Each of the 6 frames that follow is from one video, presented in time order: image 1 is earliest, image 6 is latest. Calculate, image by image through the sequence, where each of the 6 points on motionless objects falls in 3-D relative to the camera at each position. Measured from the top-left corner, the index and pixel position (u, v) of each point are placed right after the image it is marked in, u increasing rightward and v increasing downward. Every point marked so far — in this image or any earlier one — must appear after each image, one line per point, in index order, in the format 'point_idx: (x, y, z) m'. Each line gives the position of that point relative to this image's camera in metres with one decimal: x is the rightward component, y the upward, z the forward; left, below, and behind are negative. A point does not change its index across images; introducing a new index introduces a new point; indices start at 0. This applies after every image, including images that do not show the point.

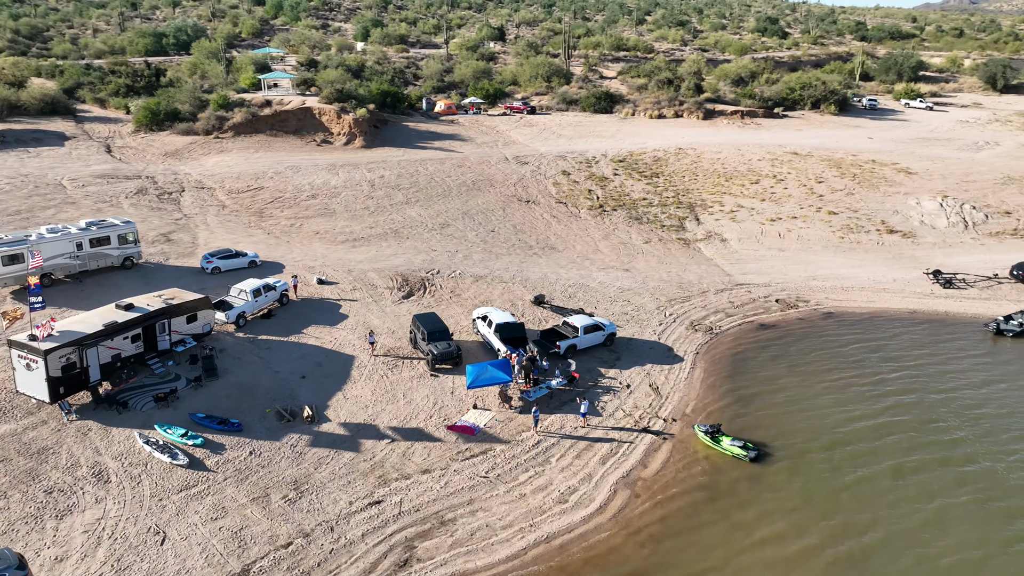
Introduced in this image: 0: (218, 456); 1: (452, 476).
0: (-6.7, -4.0, +16.4) m
1: (-1.2, -4.4, +16.5) m
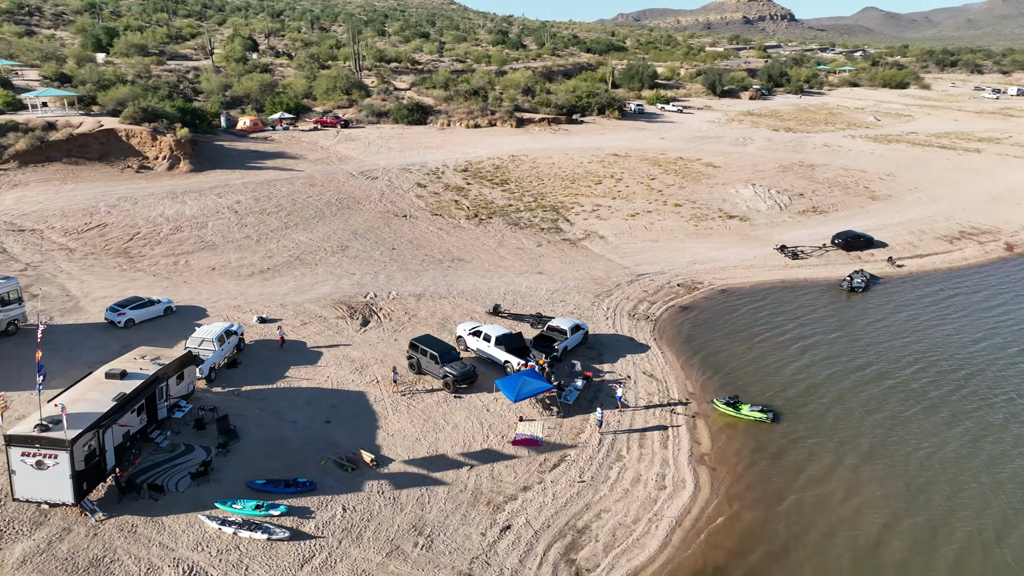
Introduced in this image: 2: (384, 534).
0: (-3.9, -4.9, +14.7) m
1: (+1.1, -4.7, +16.7) m
2: (-2.5, -5.1, +14.6) m
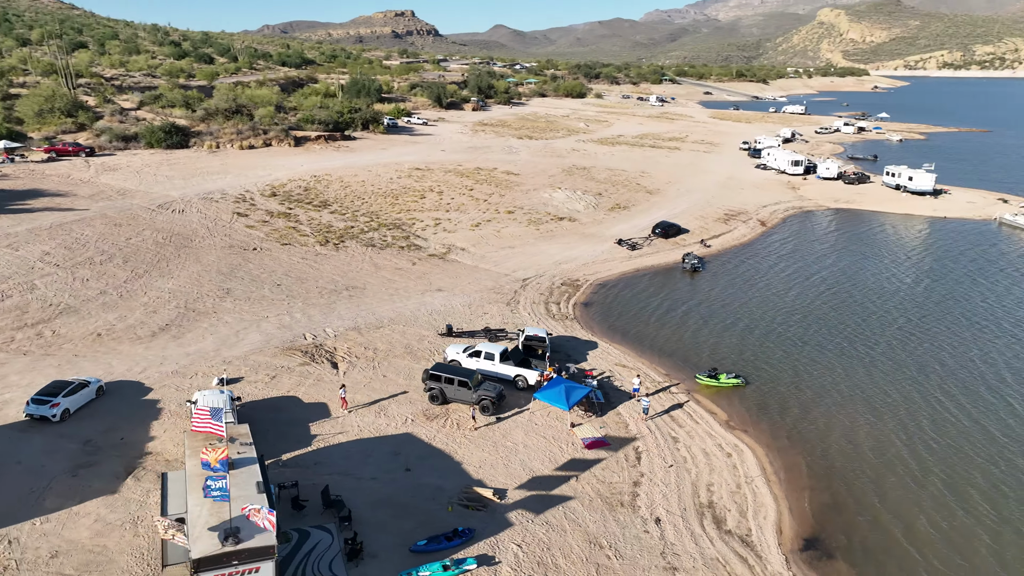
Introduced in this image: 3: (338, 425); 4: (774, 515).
0: (0.0, -5.5, +14.1) m
1: (+3.8, -4.7, +18.0) m
2: (+1.4, -5.5, +14.7) m
3: (-4.6, -3.7, +19.0) m
4: (+6.1, -5.3, +16.7) m
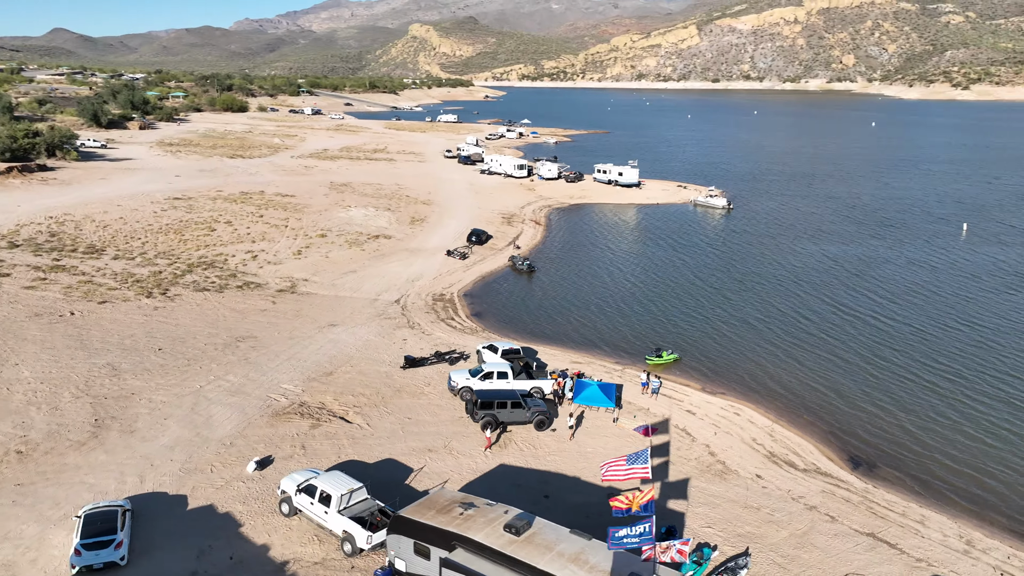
0: (+4.7, -5.6, +15.5) m
1: (+6.0, -4.5, +20.7) m
2: (+5.6, -5.4, +16.6) m
3: (-1.9, -4.7, +17.5) m
4: (+8.8, -4.7, +20.6) m
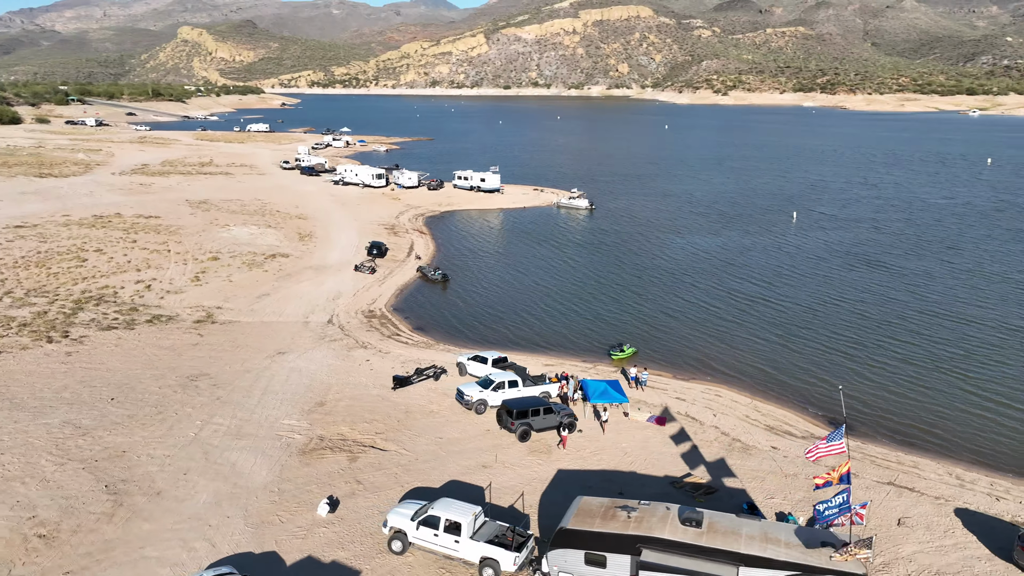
0: (+6.8, -5.4, +17.1) m
1: (+6.6, -4.3, +22.5) m
2: (+7.4, -5.2, +18.4) m
3: (-0.1, -5.0, +17.4) m
4: (+9.3, -4.2, +23.2) m
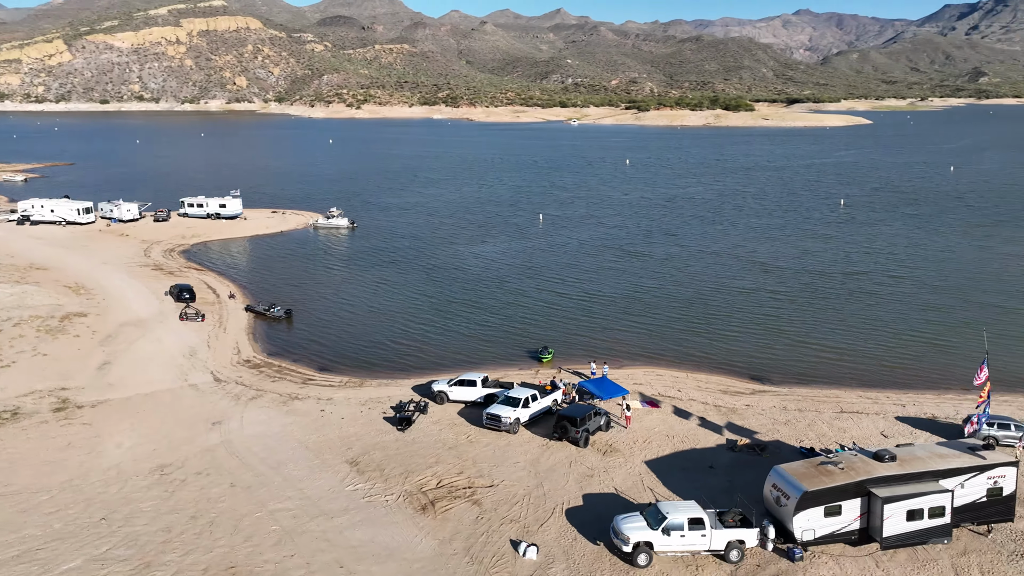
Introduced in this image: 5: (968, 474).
0: (+9.4, -4.7, +21.5) m
1: (+6.6, -4.0, +26.1) m
2: (+9.3, -4.5, +22.9) m
3: (+3.2, -5.3, +18.4) m
4: (+8.6, -3.6, +27.9) m
5: (+9.8, -4.0, +15.2) m
